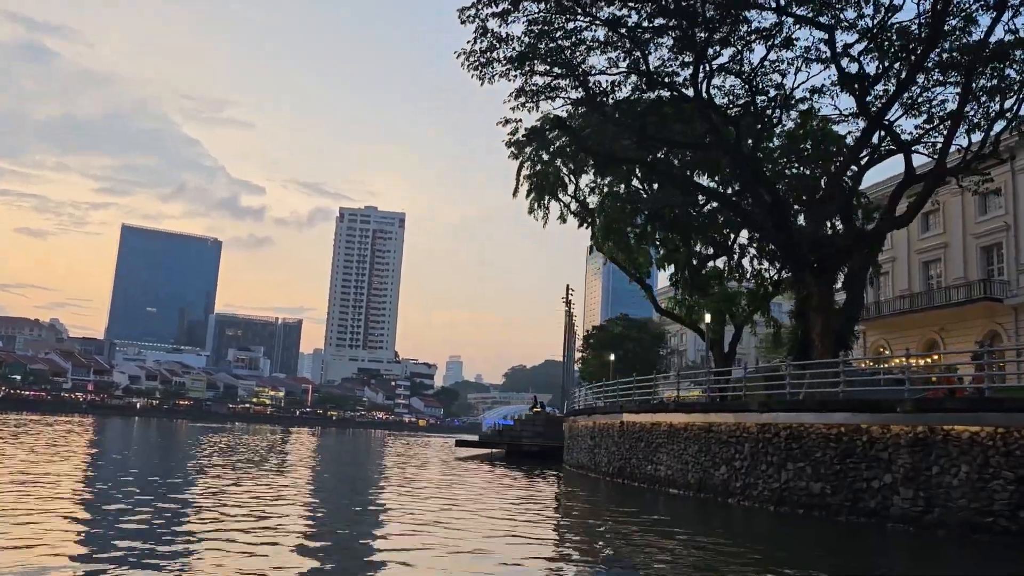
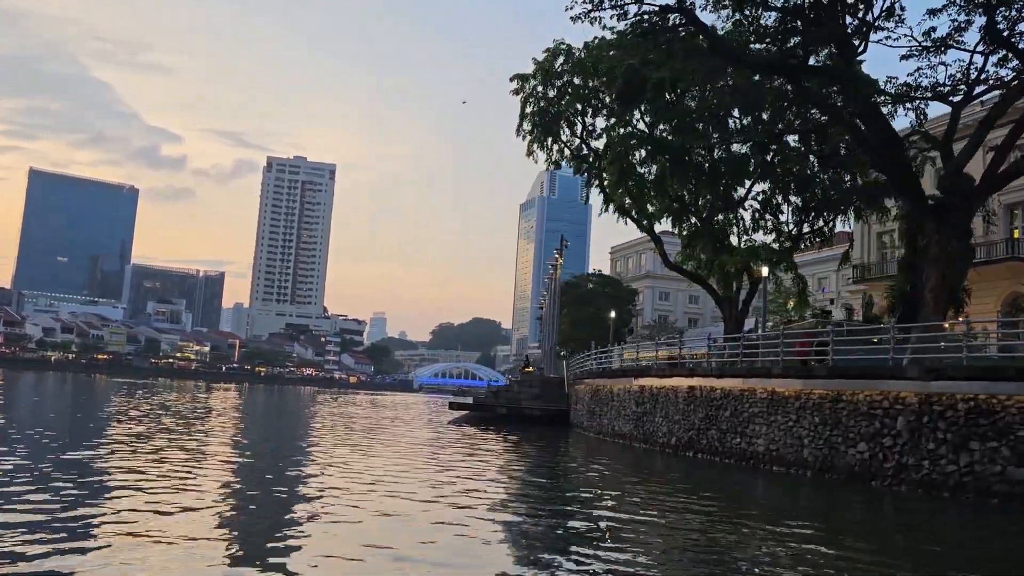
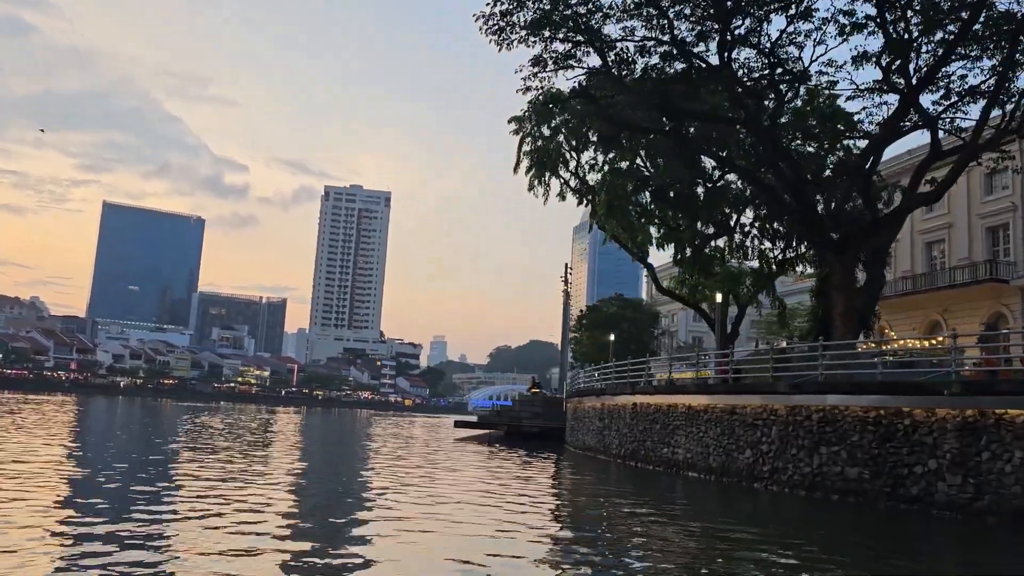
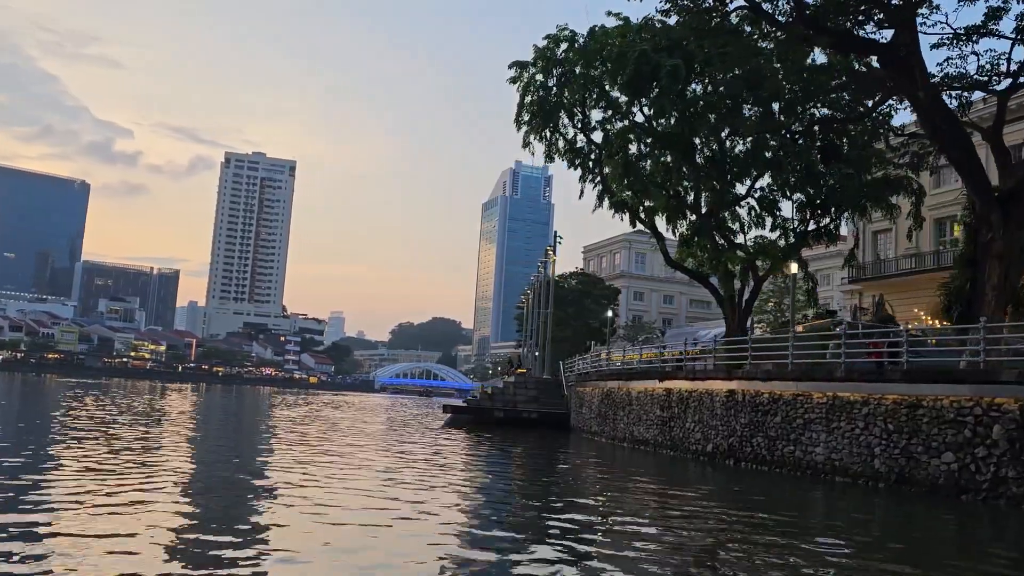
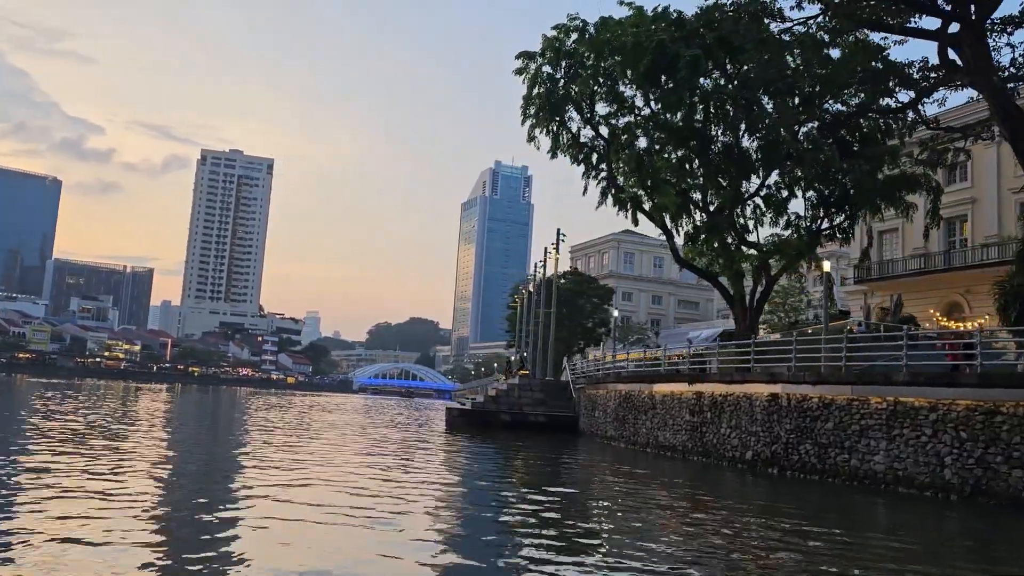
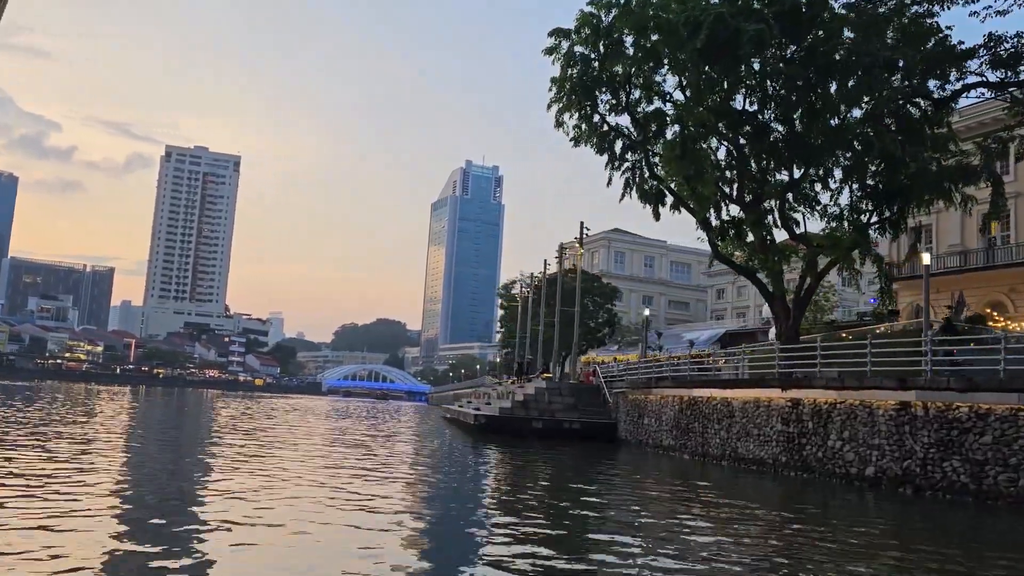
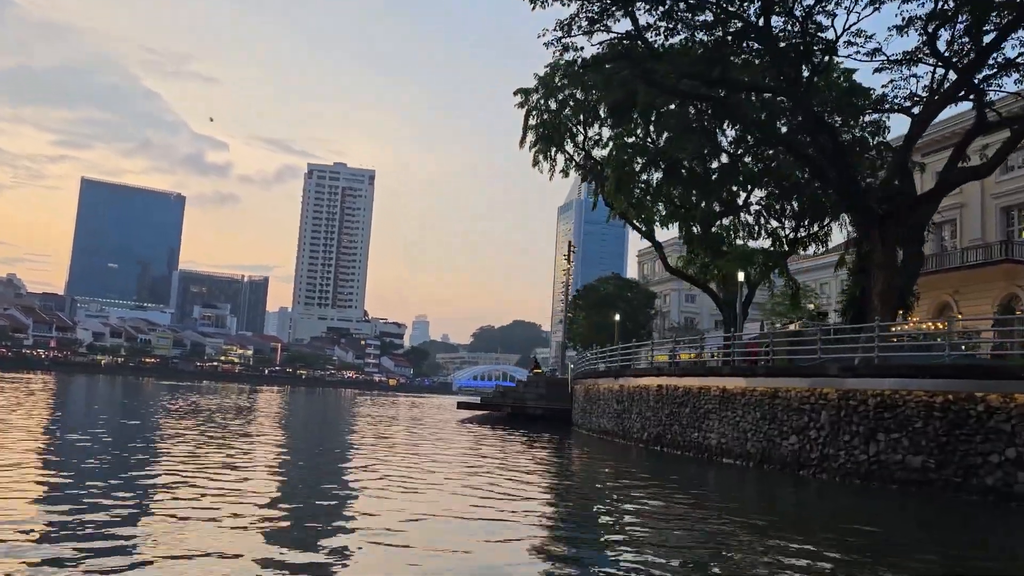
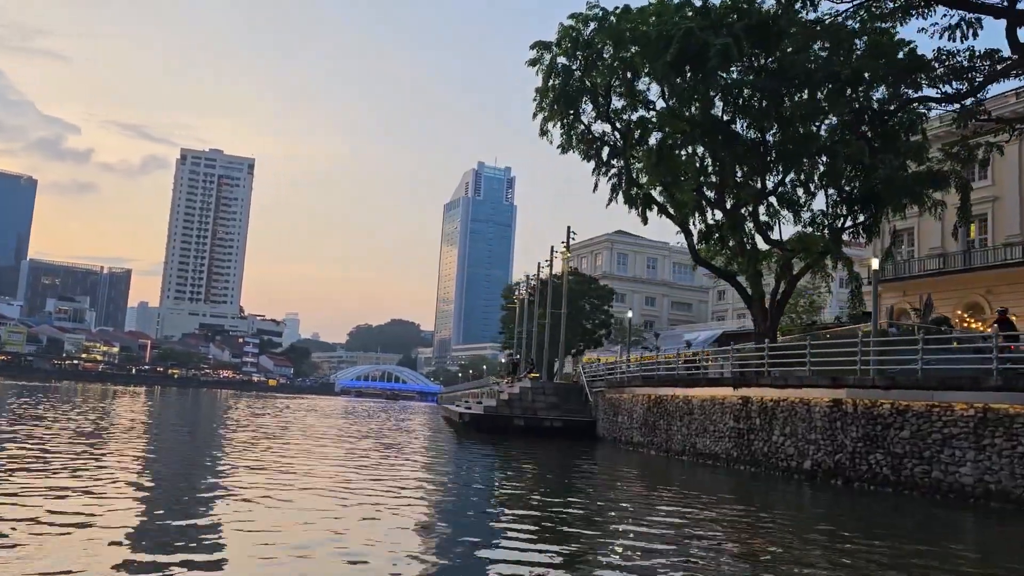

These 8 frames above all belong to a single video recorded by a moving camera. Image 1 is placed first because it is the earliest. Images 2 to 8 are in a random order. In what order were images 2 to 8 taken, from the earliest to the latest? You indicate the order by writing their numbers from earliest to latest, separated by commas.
3, 7, 2, 4, 5, 8, 6
